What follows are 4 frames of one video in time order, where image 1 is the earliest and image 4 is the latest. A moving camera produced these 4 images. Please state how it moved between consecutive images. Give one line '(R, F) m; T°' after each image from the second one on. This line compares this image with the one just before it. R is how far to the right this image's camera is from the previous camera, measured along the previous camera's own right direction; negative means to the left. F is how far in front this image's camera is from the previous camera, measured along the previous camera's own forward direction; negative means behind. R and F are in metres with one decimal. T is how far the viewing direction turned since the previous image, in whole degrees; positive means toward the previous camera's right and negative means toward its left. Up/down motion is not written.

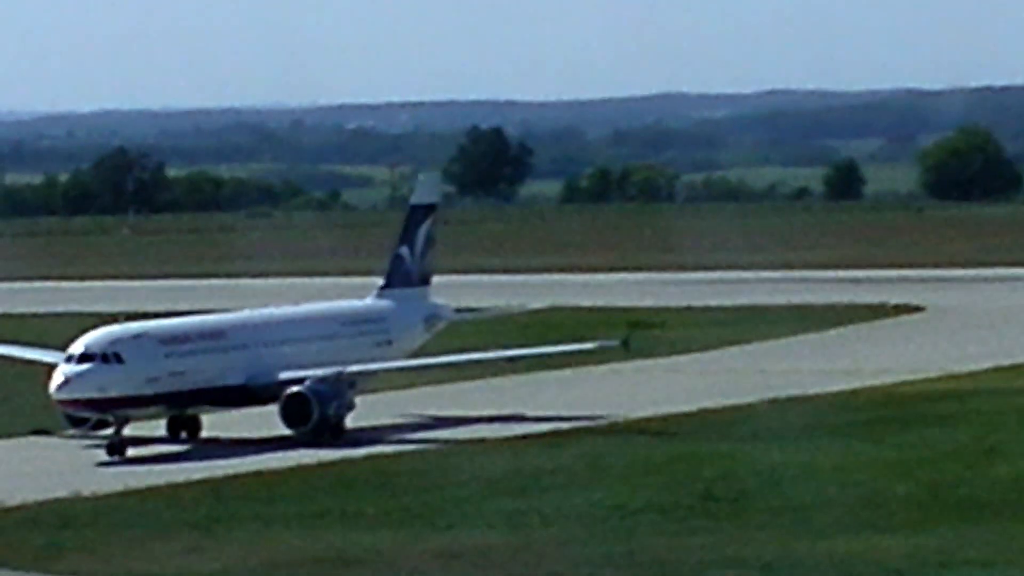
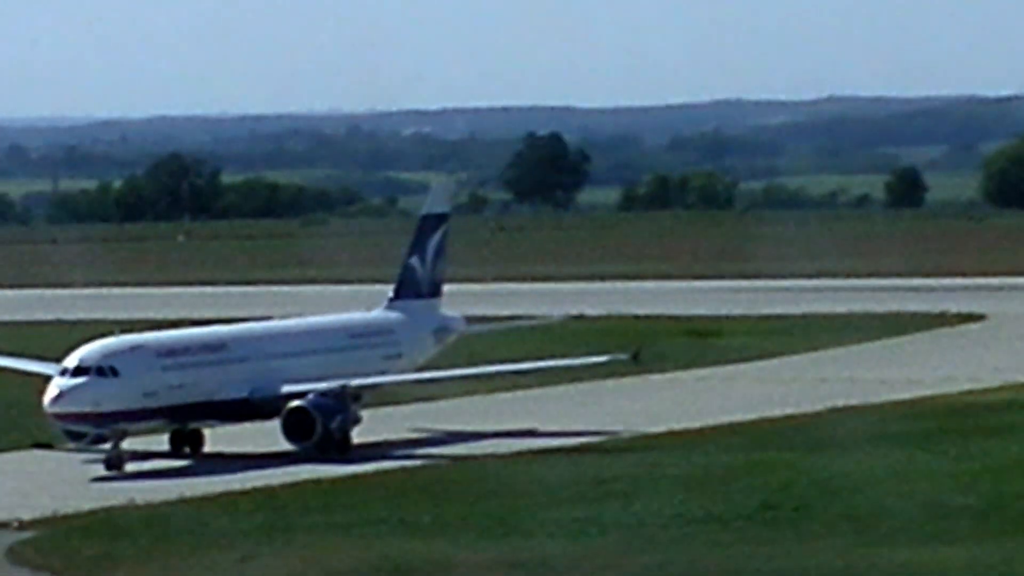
(+0.2, +0.5) m; -1°
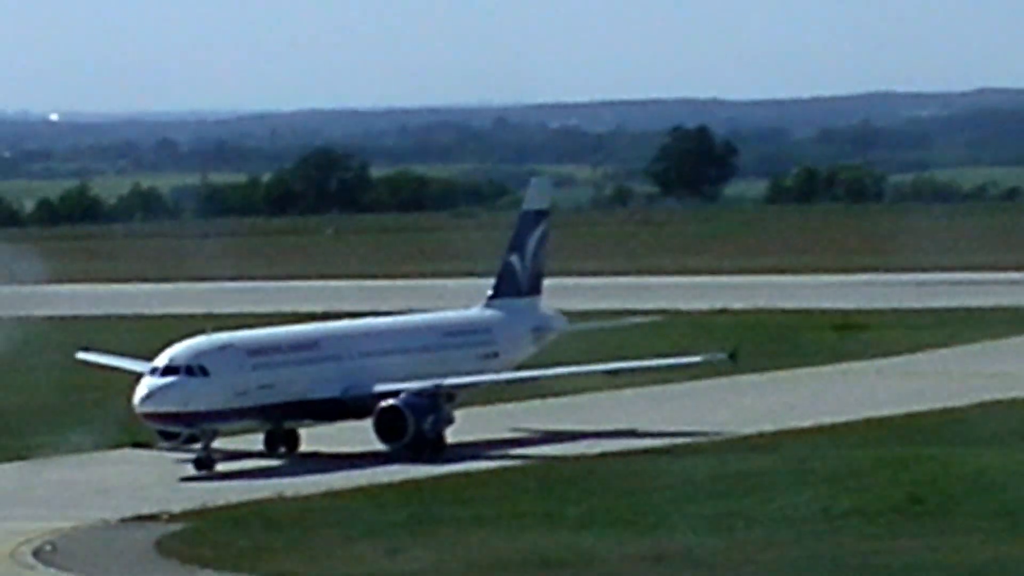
(+0.2, 0.0) m; -2°
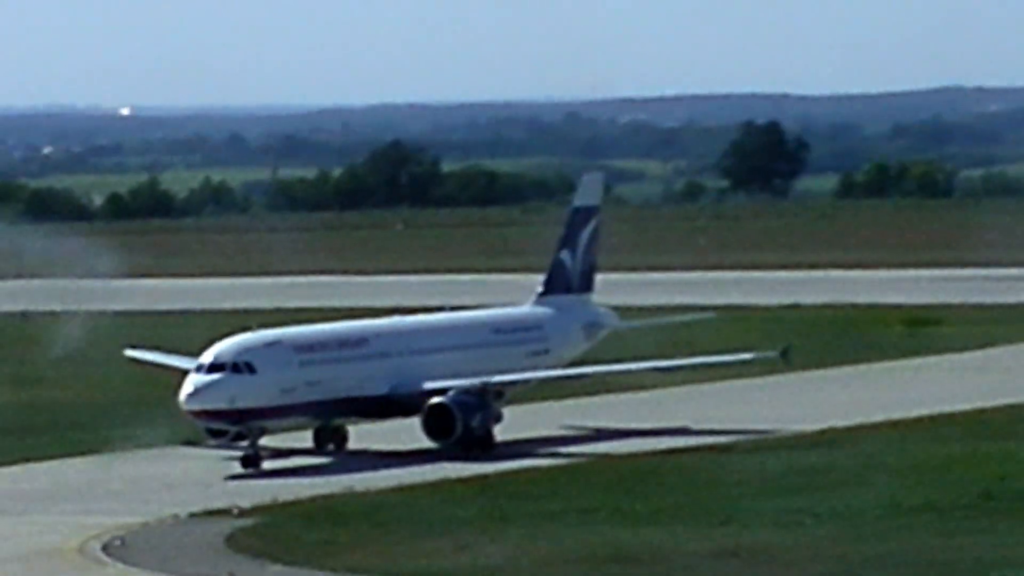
(+0.1, +0.1) m; -1°
